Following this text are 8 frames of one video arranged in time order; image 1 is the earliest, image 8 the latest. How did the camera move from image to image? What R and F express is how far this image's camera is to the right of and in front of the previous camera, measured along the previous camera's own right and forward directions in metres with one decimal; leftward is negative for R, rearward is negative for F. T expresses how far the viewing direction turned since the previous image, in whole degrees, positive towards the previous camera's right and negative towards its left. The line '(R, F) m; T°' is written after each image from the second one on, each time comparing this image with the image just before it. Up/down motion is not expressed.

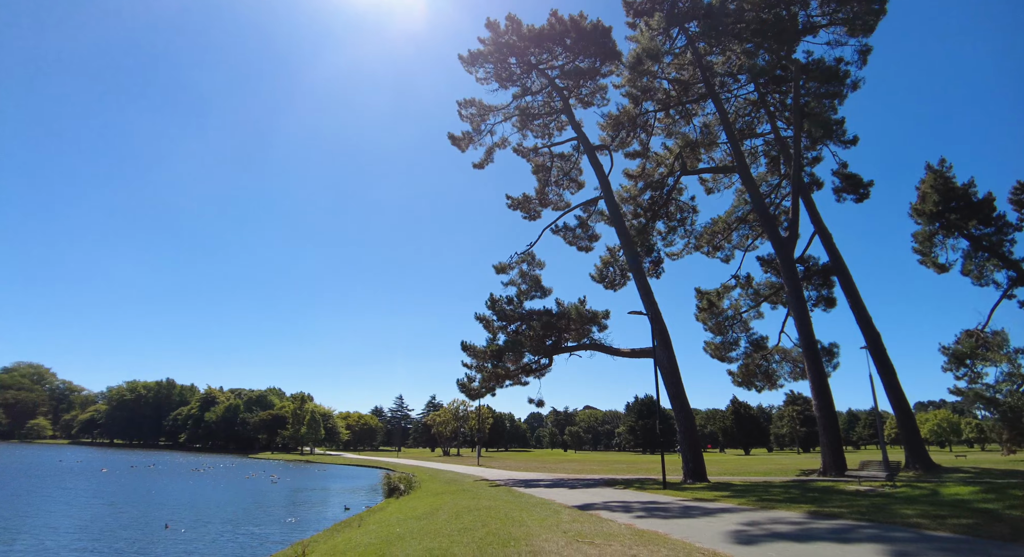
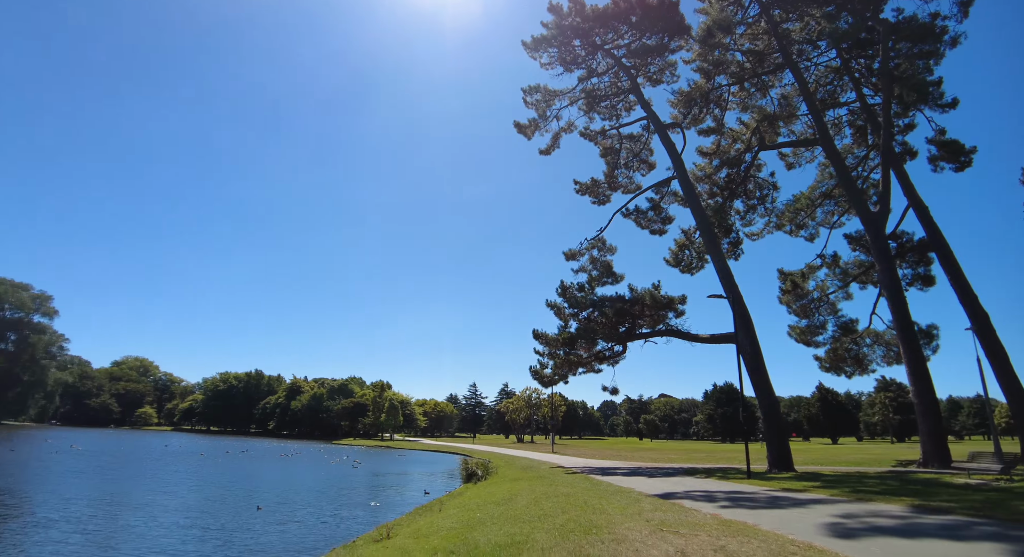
(-0.1, +0.1) m; -7°
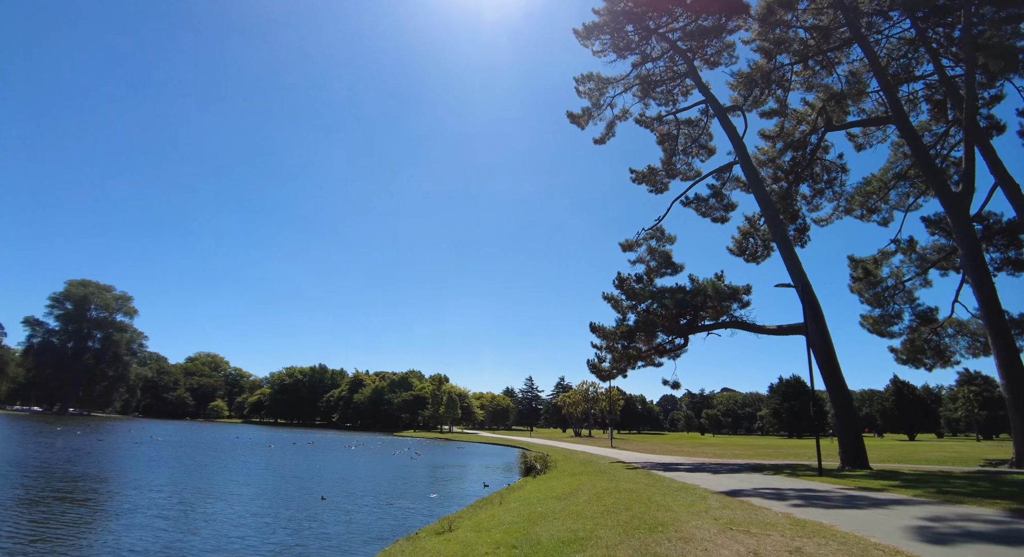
(-0.1, +0.2) m; -5°
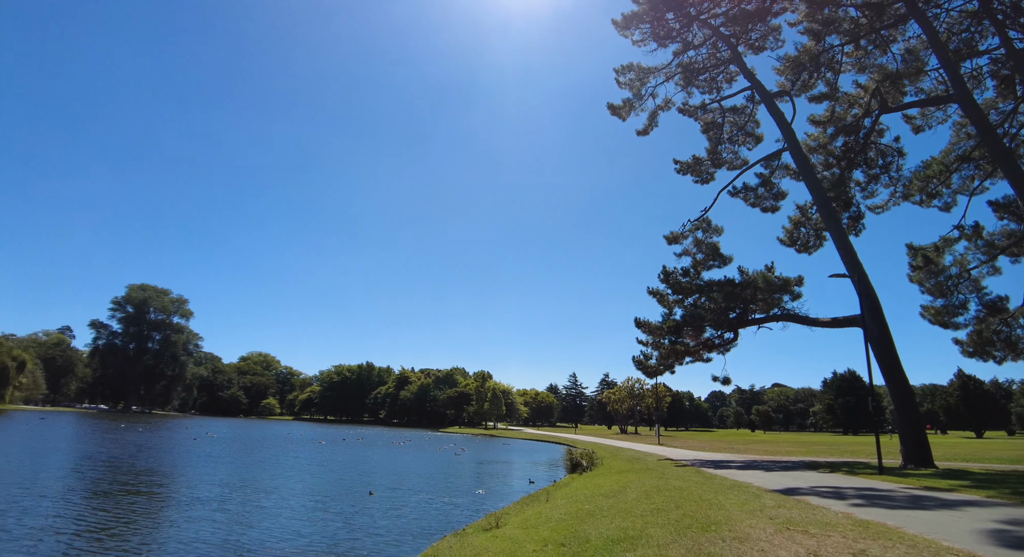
(0.0, +0.1) m; -4°
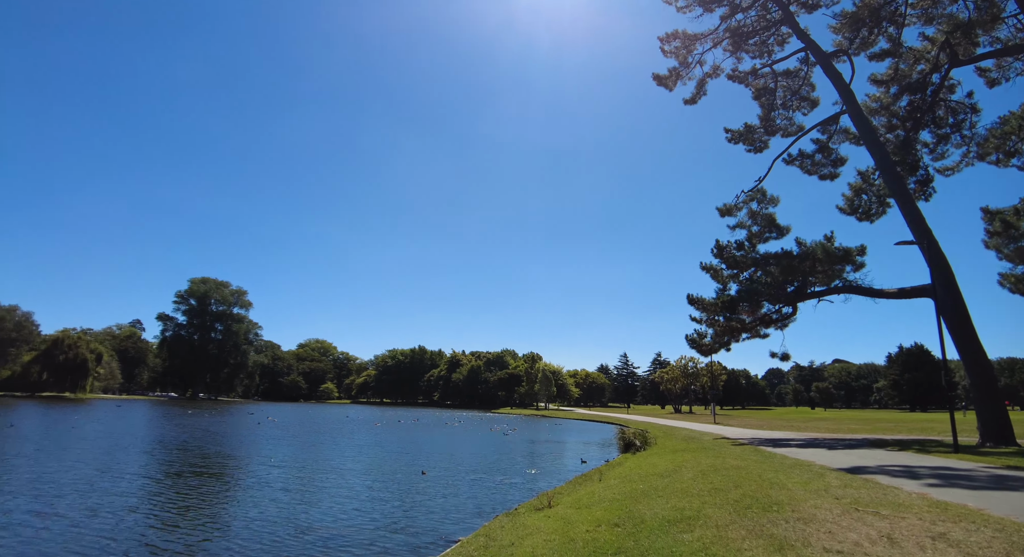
(0.0, +0.2) m; -5°
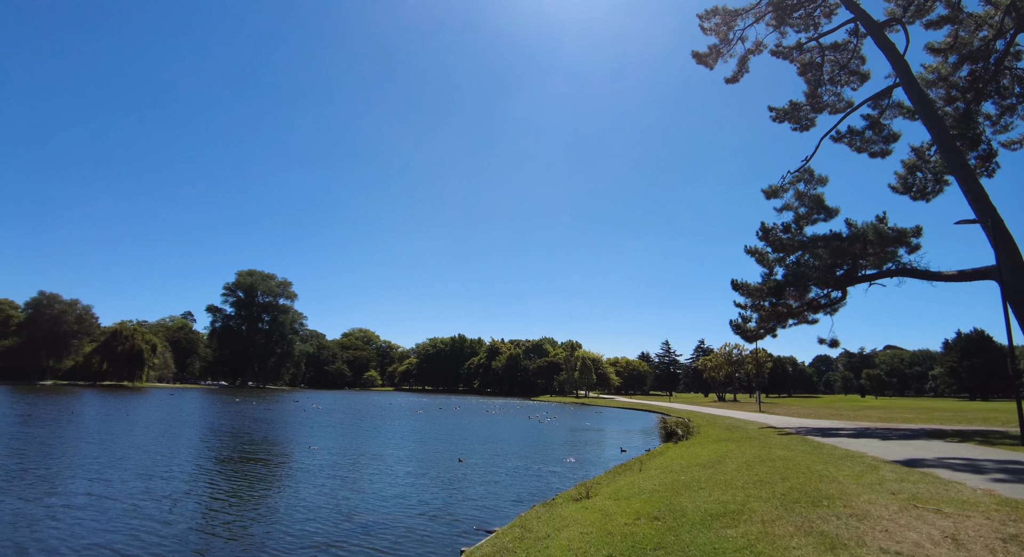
(+0.1, +0.2) m; -4°
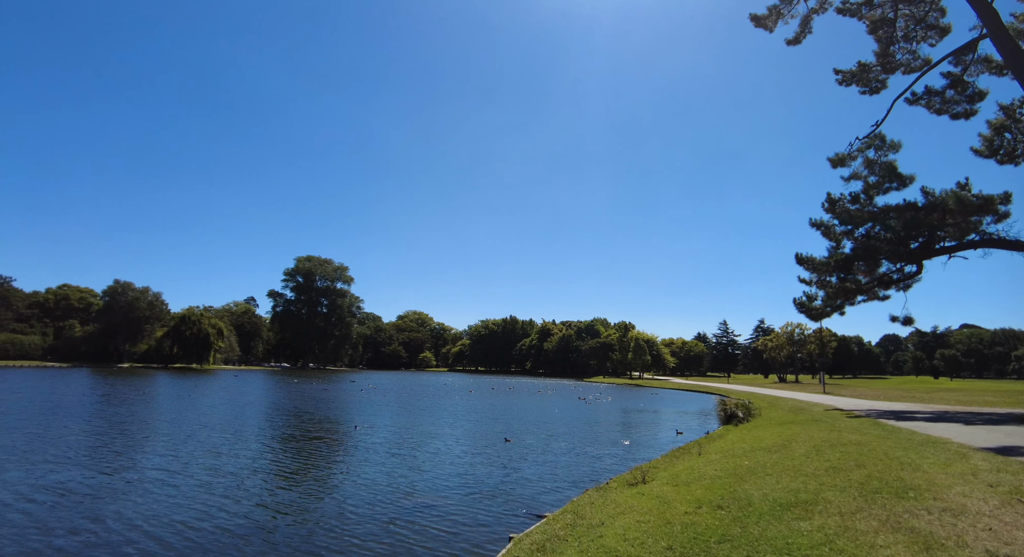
(0.0, +0.4) m; -5°
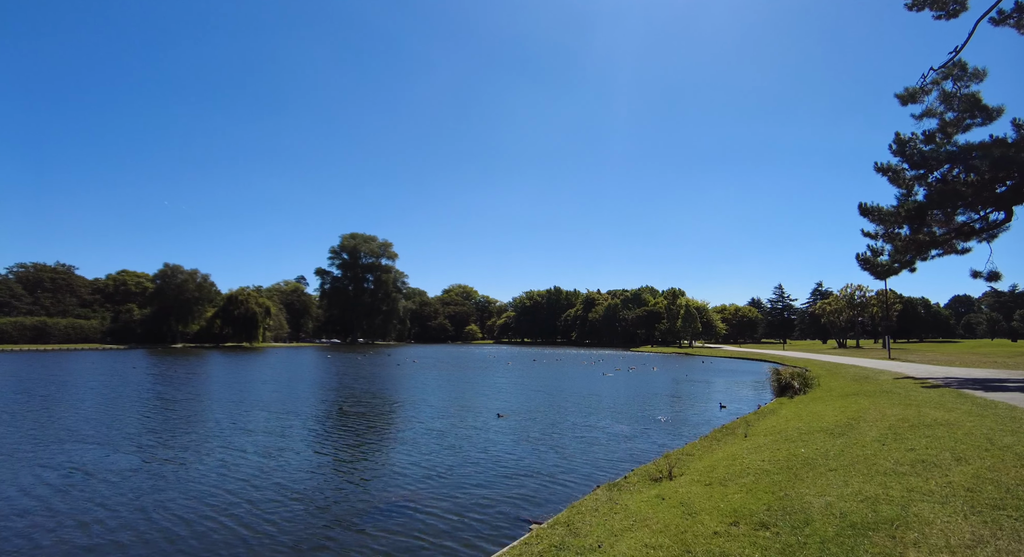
(+0.9, +2.0) m; -5°
